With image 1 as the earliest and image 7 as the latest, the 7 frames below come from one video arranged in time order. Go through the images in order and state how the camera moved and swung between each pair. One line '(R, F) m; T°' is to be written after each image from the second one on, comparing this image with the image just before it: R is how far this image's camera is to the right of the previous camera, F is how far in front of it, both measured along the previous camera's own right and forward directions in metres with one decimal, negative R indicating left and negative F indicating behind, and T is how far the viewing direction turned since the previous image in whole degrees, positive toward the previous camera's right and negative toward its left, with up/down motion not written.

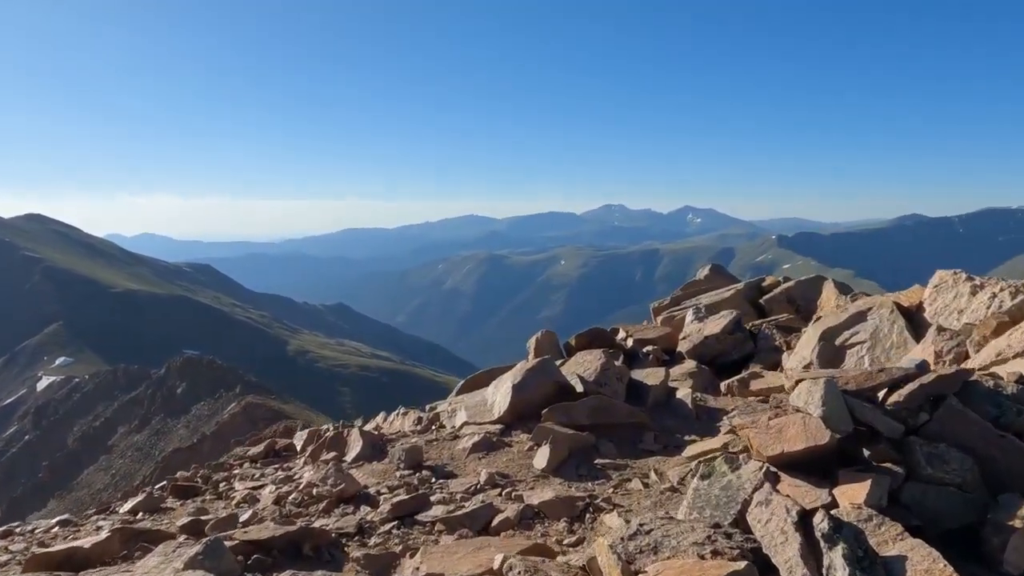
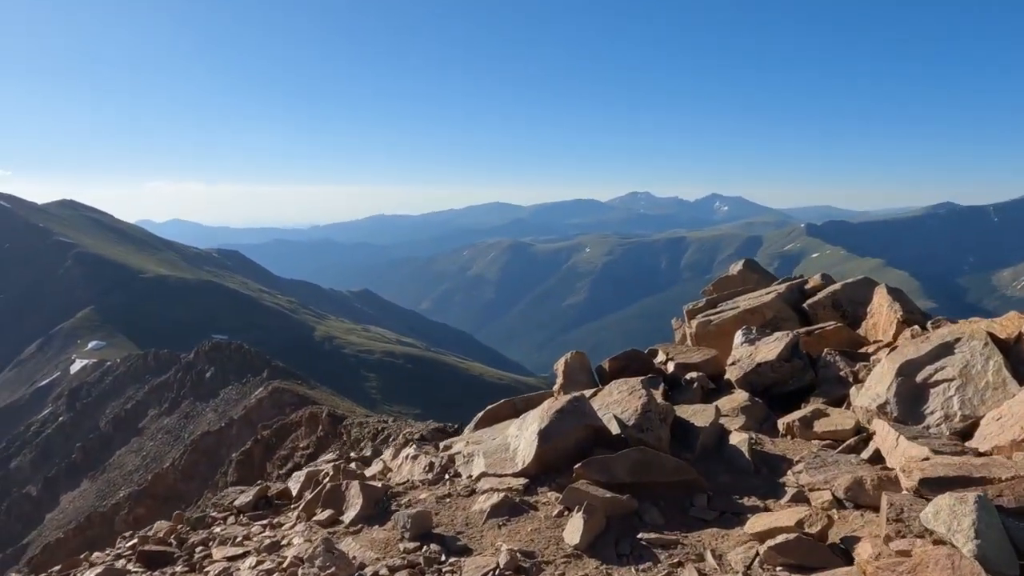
(0.0, +2.0) m; -2°
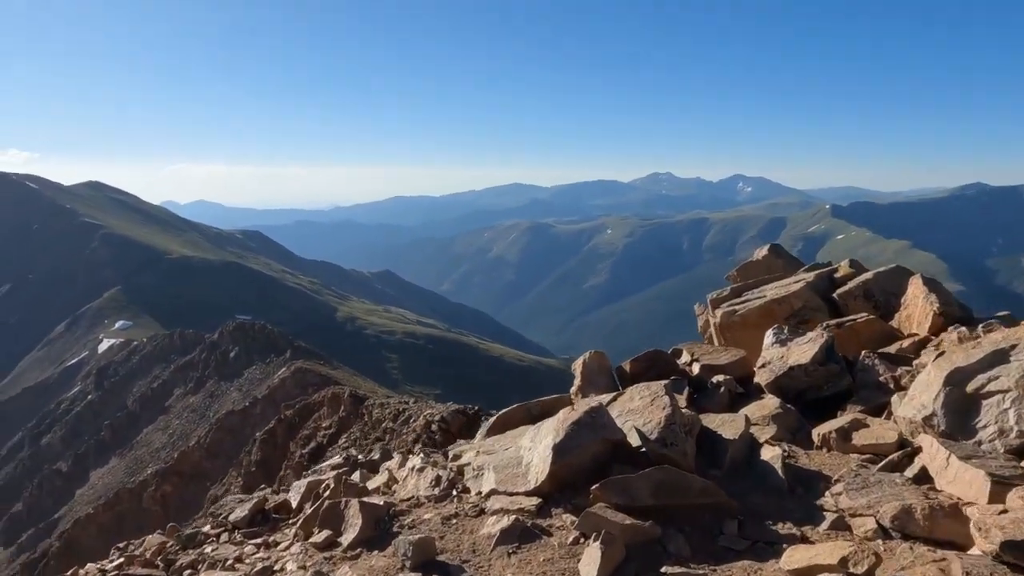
(+0.1, +0.9) m; -2°
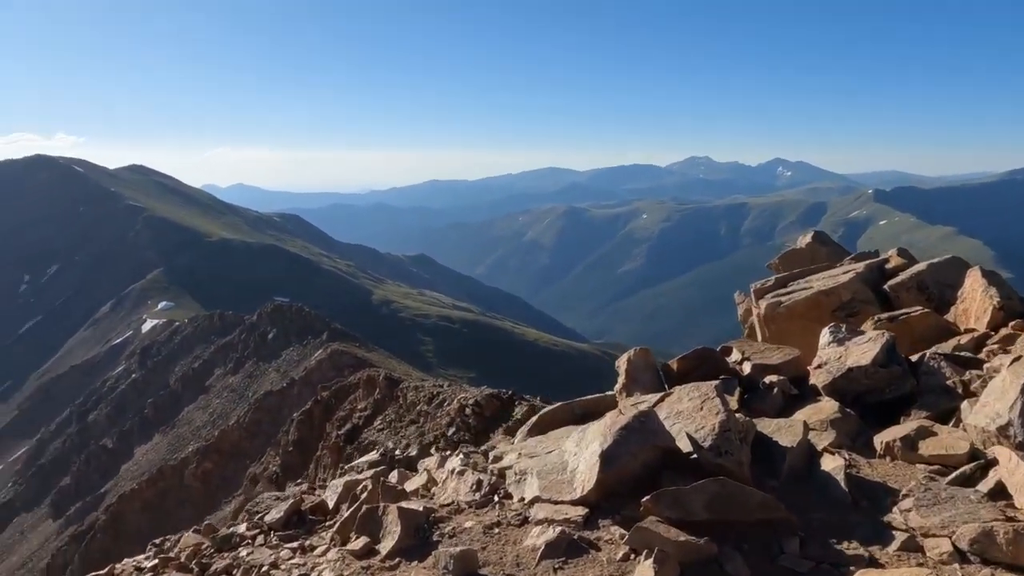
(-0.2, +0.5) m; -3°
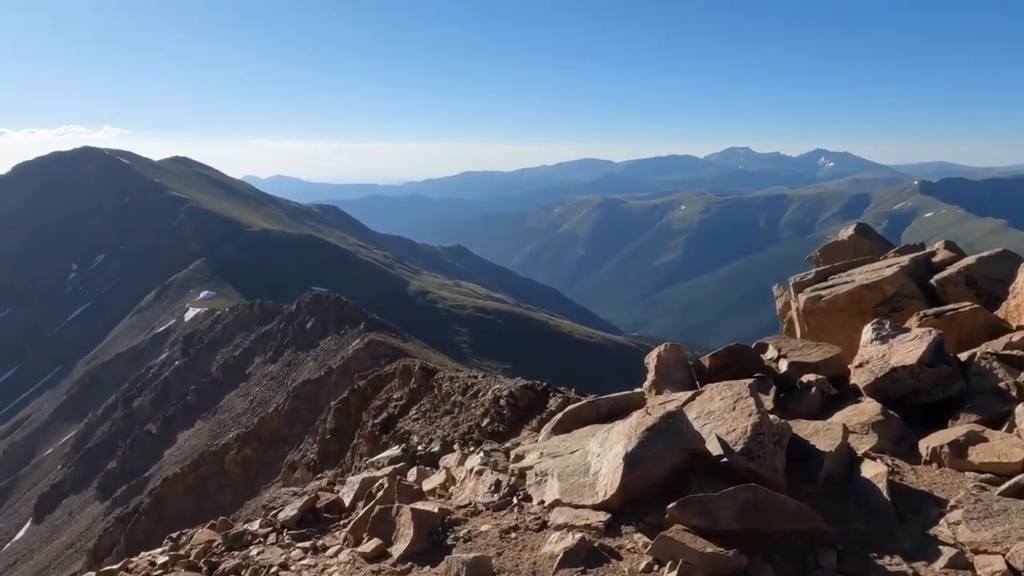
(+0.2, +0.5) m; -3°
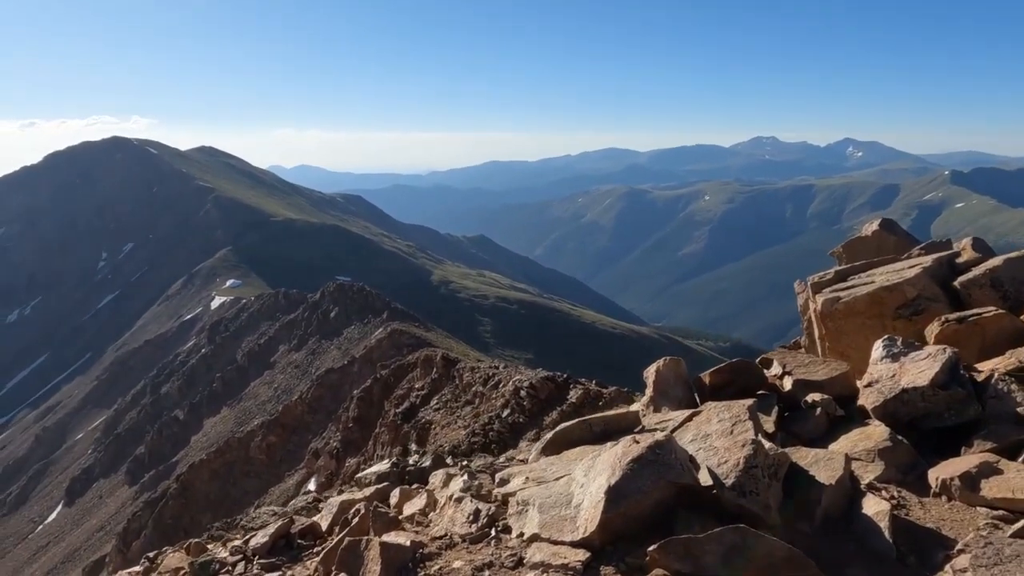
(+0.6, +0.6) m; -2°
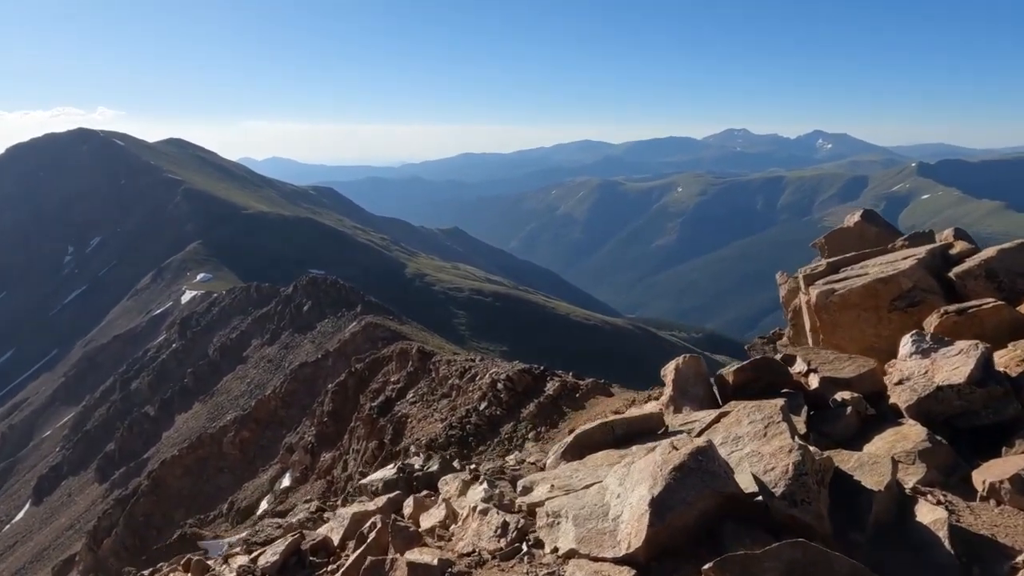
(-0.7, +0.7) m; +2°
